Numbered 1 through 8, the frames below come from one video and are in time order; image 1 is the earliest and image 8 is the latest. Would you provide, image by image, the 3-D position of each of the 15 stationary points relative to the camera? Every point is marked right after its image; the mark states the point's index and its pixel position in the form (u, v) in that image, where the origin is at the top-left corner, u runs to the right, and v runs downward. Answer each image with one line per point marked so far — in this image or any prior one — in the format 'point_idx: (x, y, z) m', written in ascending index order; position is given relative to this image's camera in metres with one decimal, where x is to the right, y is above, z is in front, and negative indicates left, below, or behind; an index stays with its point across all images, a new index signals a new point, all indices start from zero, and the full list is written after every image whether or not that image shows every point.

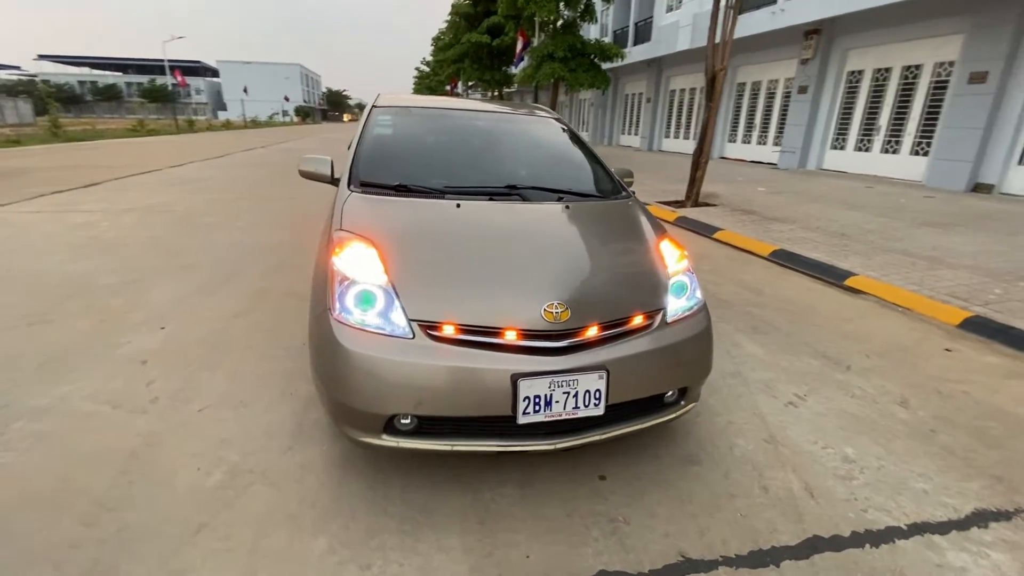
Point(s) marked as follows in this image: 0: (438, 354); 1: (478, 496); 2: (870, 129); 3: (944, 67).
0: (-0.3, -0.3, +1.9) m
1: (-0.1, -0.9, +2.1) m
2: (+9.6, +4.3, +12.9) m
3: (+10.0, +5.1, +11.1) m
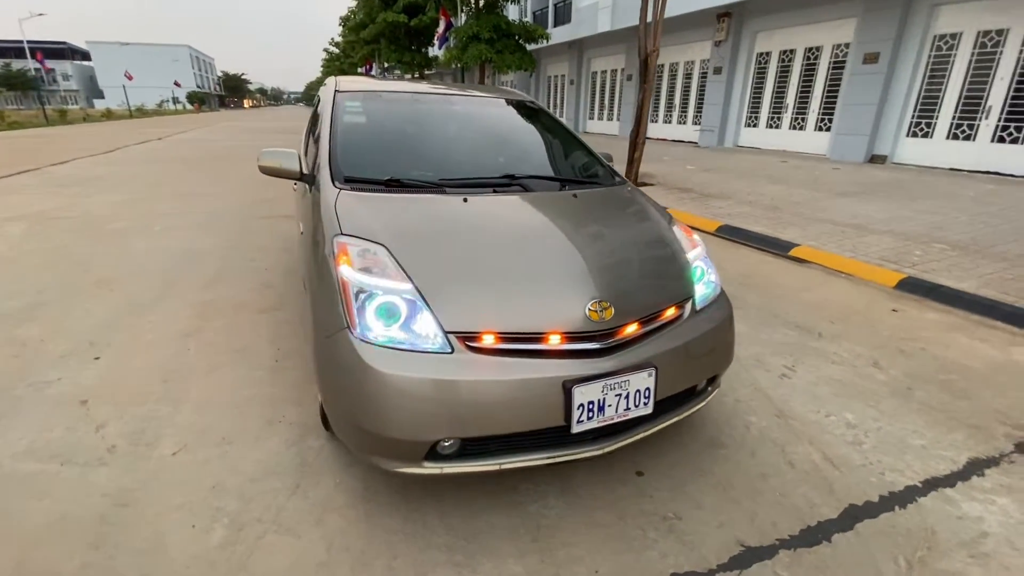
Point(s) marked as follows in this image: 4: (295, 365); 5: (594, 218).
0: (-0.1, -0.3, +1.7) m
1: (0.0, -0.9, +2.0) m
2: (+7.7, +5.2, +13.9) m
3: (+8.3, +6.1, +12.2) m
4: (-1.3, -0.5, +2.9) m
5: (+0.3, +0.4, +2.4) m
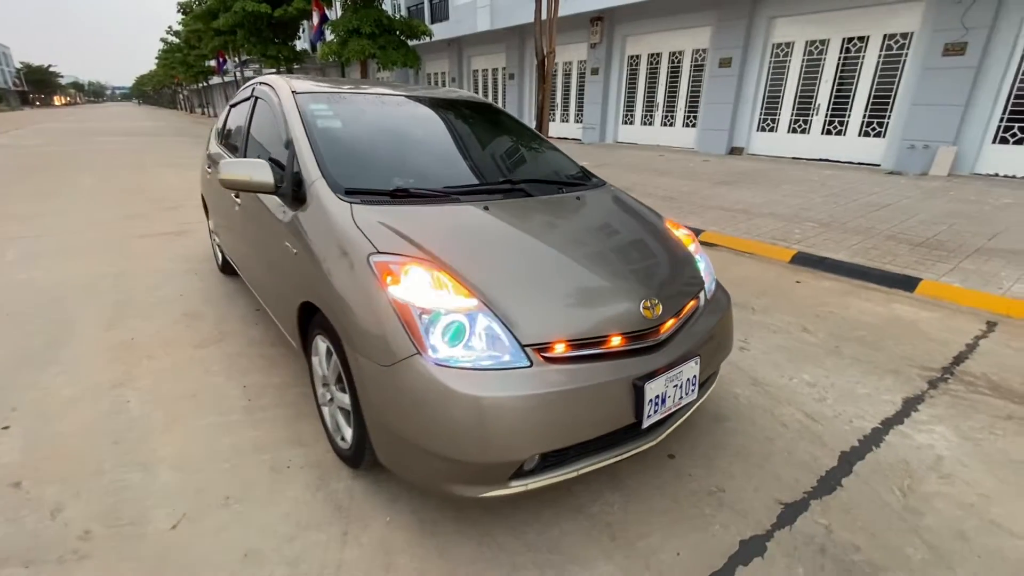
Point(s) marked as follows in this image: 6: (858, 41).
0: (+0.2, -0.3, +1.7) m
1: (+0.3, -0.9, +2.0) m
2: (+4.4, +5.8, +15.2) m
3: (+5.3, +6.7, +13.7) m
4: (-1.3, -0.6, +2.6) m
5: (+0.3, +0.4, +2.4) m
6: (+7.8, +5.5, +10.8) m
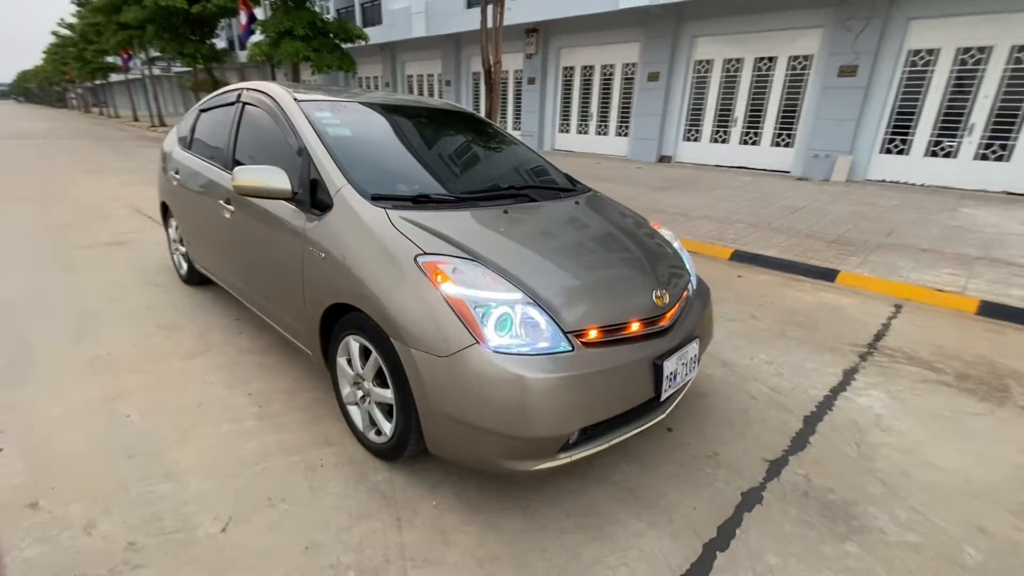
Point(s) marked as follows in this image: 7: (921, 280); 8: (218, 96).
0: (+0.3, -0.3, +1.9) m
1: (+0.5, -0.9, +2.2) m
2: (+2.5, +5.7, +16.0) m
3: (+3.6, +6.7, +14.6) m
4: (-1.2, -0.7, +2.6) m
5: (+0.4, +0.4, +2.7) m
6: (+6.4, +5.7, +12.1) m
7: (+4.4, +0.1, +5.2) m
8: (-2.1, +1.4, +3.6) m
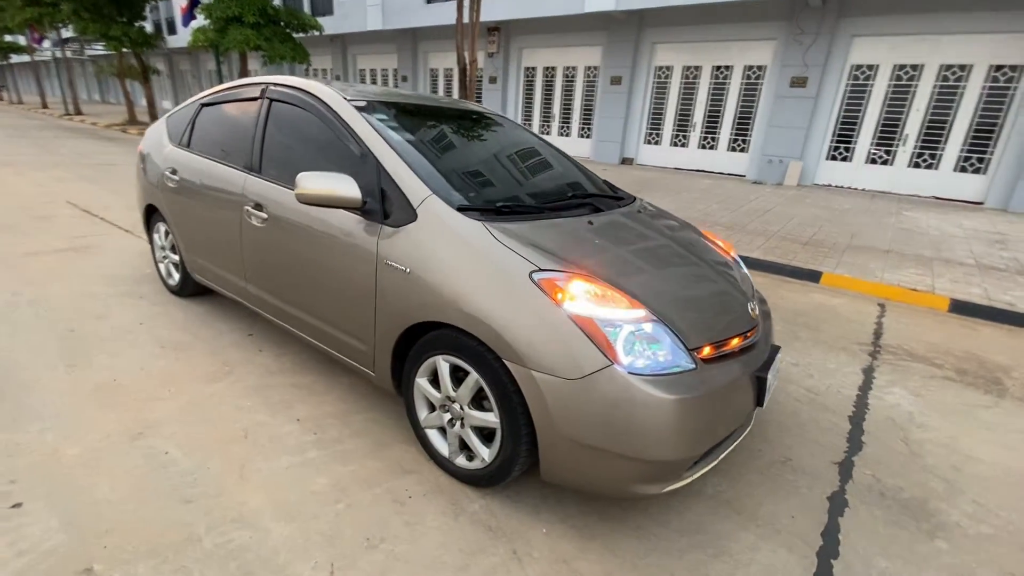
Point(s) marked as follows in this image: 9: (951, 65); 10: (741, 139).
0: (+0.8, -0.3, +1.9) m
1: (+0.9, -1.0, +2.2) m
2: (+1.2, +5.8, +16.1) m
3: (+2.4, +6.7, +14.8) m
4: (-0.8, -0.7, +2.4) m
5: (+0.7, +0.3, +2.6) m
6: (+5.6, +5.7, +12.7) m
7: (+4.5, +0.1, +5.6) m
8: (-1.9, +1.3, +3.2) m
9: (+9.2, +4.7, +10.1) m
10: (+6.0, +3.9, +12.7) m
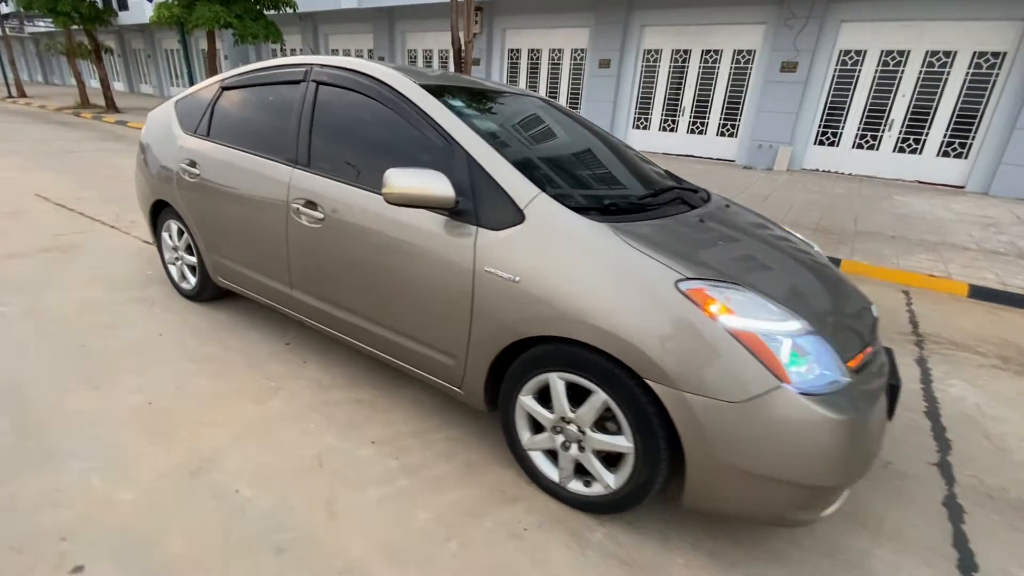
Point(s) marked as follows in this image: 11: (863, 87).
0: (+1.3, -0.4, +1.8) m
1: (+1.4, -1.0, +2.1) m
2: (+0.7, +6.2, +15.8) m
3: (+2.0, +7.1, +14.6) m
4: (-0.4, -0.8, +2.2) m
5: (+1.2, +0.3, +2.5) m
6: (+5.3, +6.1, +12.6) m
7: (+4.7, +0.3, +5.7) m
8: (-1.5, +1.3, +2.9) m
9: (+9.1, +5.0, +10.3) m
10: (+5.8, +4.3, +12.8) m
11: (+8.1, +4.6, +11.1) m
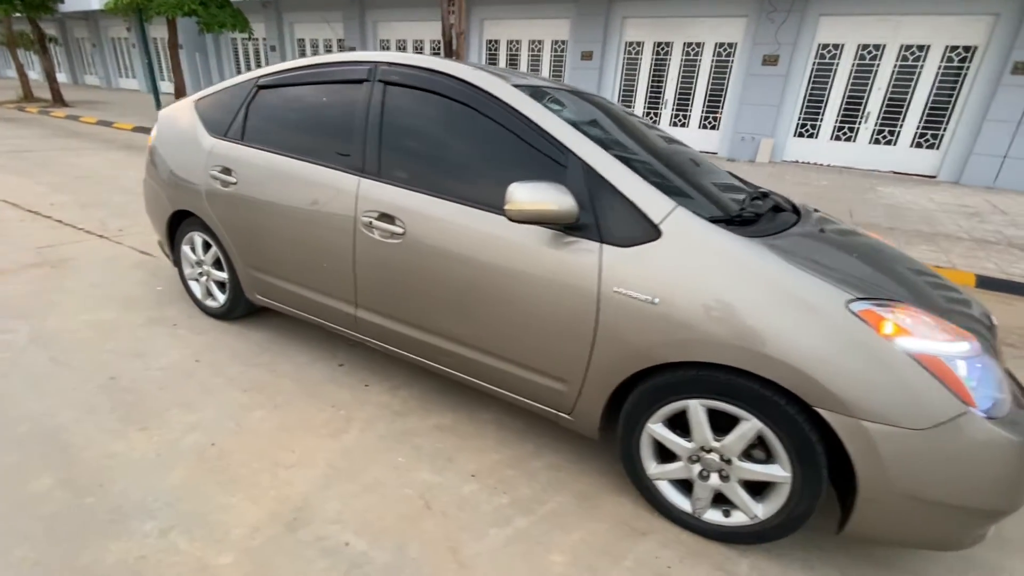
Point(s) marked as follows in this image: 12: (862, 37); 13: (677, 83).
0: (+1.8, -0.4, +1.7) m
1: (+1.9, -1.0, +2.1) m
2: (+0.1, +6.3, +15.5) m
3: (+1.4, +7.3, +14.4) m
4: (+0.1, -0.8, +2.1) m
5: (+1.6, +0.3, +2.4) m
6: (+4.9, +6.4, +12.7) m
7: (+4.9, +0.4, +5.8) m
8: (-1.1, +1.2, +2.6) m
9: (+8.8, +5.4, +10.7) m
10: (+5.4, +4.6, +12.9) m
11: (+7.8, +4.9, +11.4) m
12: (+8.0, +5.7, +11.0) m
13: (+4.5, +5.6, +13.1) m
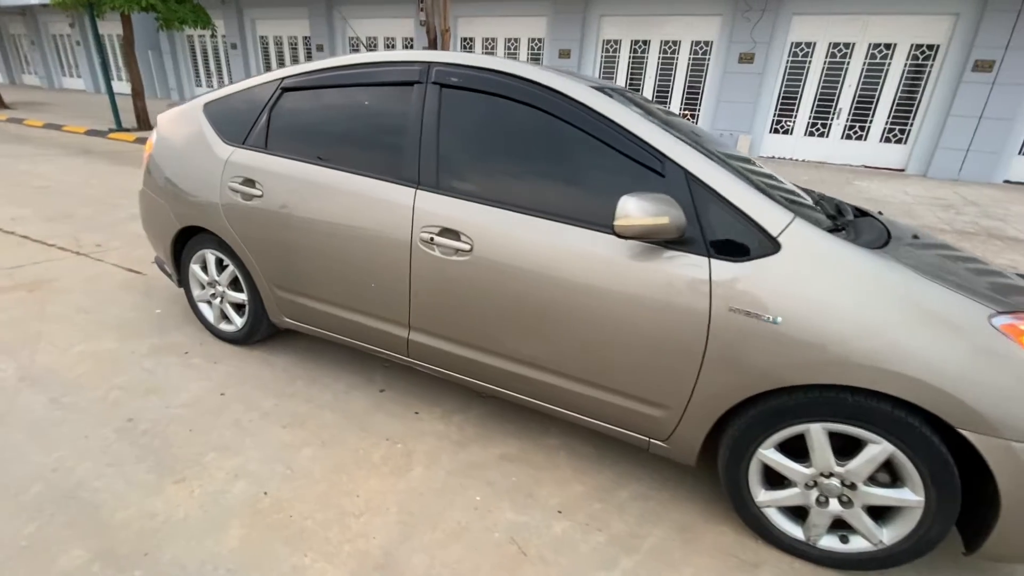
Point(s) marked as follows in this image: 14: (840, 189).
0: (+2.1, -0.4, +1.7) m
1: (+2.2, -1.0, +2.0) m
2: (-0.7, +6.3, +15.3) m
3: (+0.7, +7.3, +14.3) m
4: (+0.5, -0.9, +1.9) m
5: (+1.9, +0.3, +2.3) m
6: (+4.3, +6.5, +12.8) m
7: (+5.0, +0.5, +6.0) m
8: (-0.9, +1.1, +2.4) m
9: (+8.4, +5.6, +11.0) m
10: (+4.8, +4.7, +13.1) m
11: (+7.3, +5.1, +11.7) m
12: (+7.5, +5.9, +11.3) m
13: (+3.9, +5.7, +13.2) m
14: (+6.4, +1.9, +9.4) m
